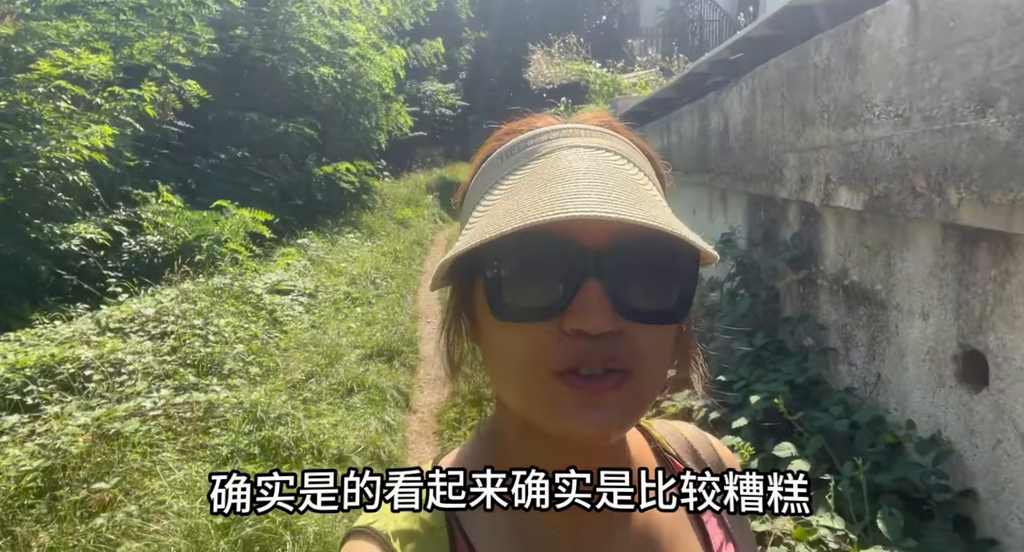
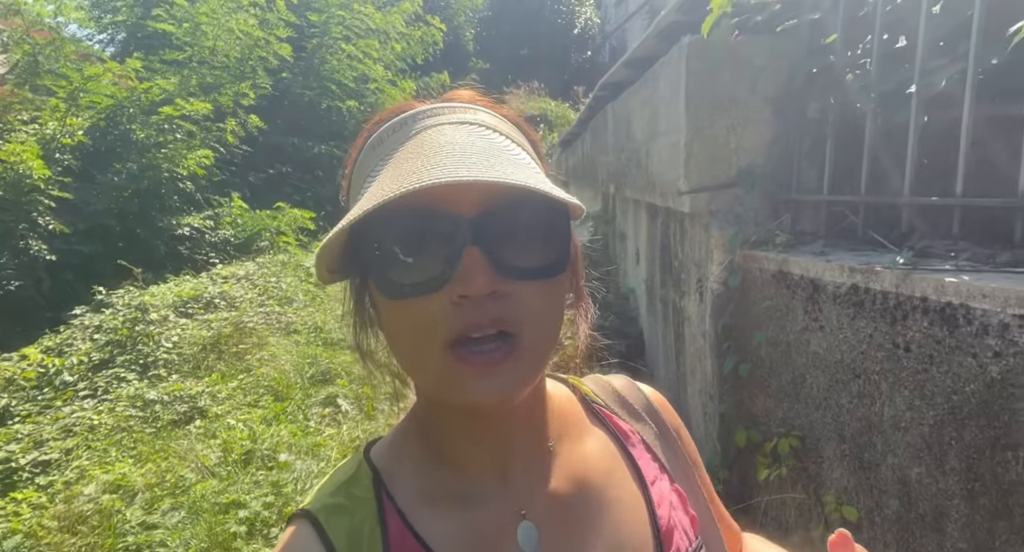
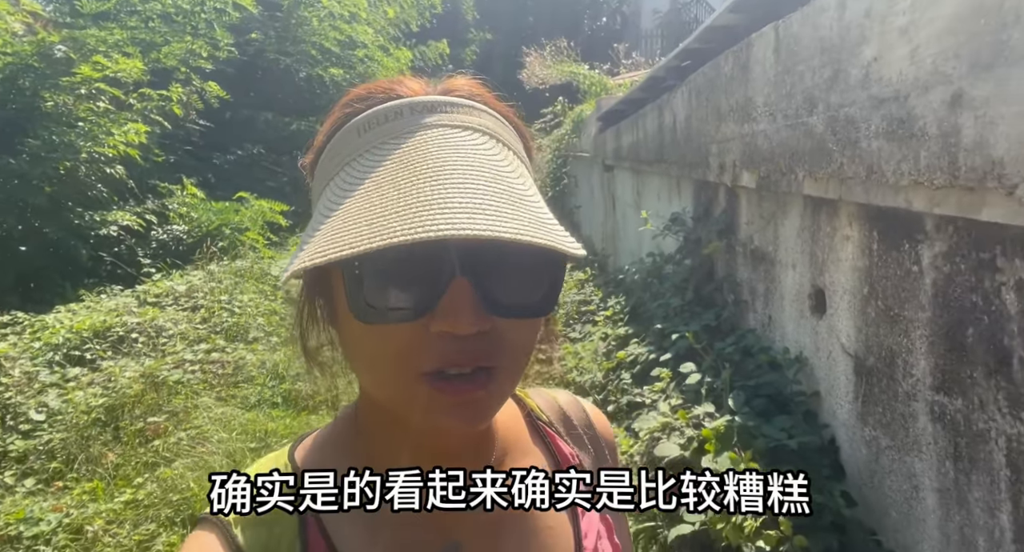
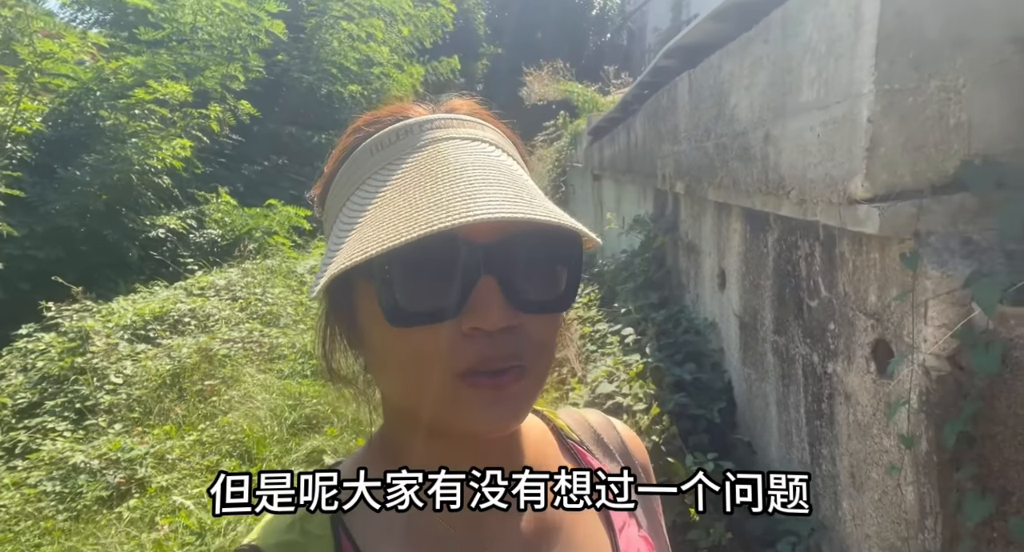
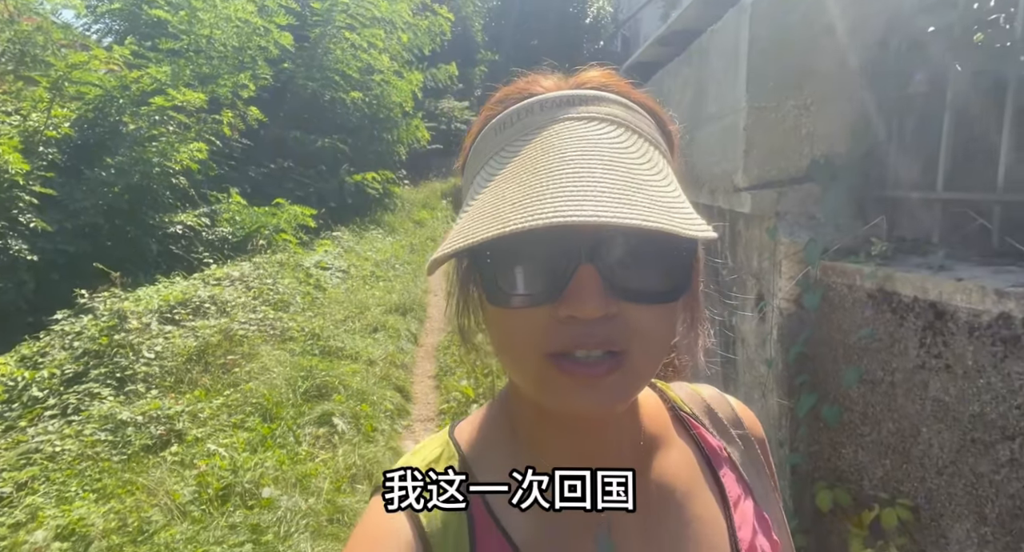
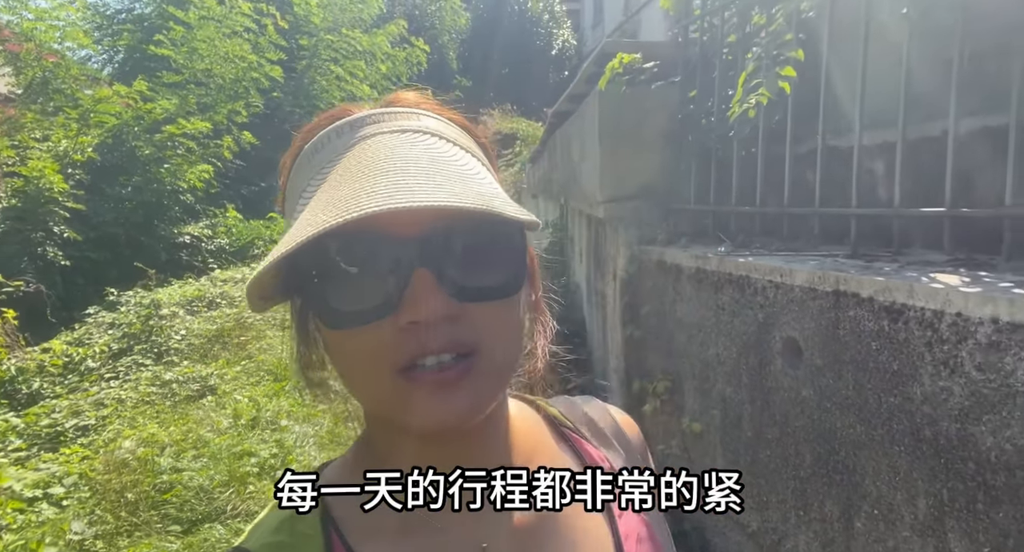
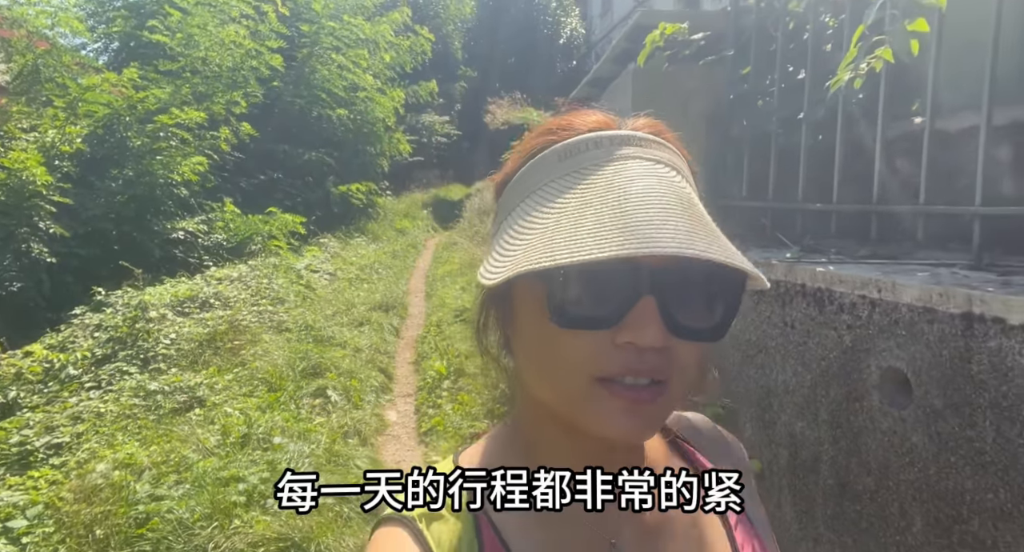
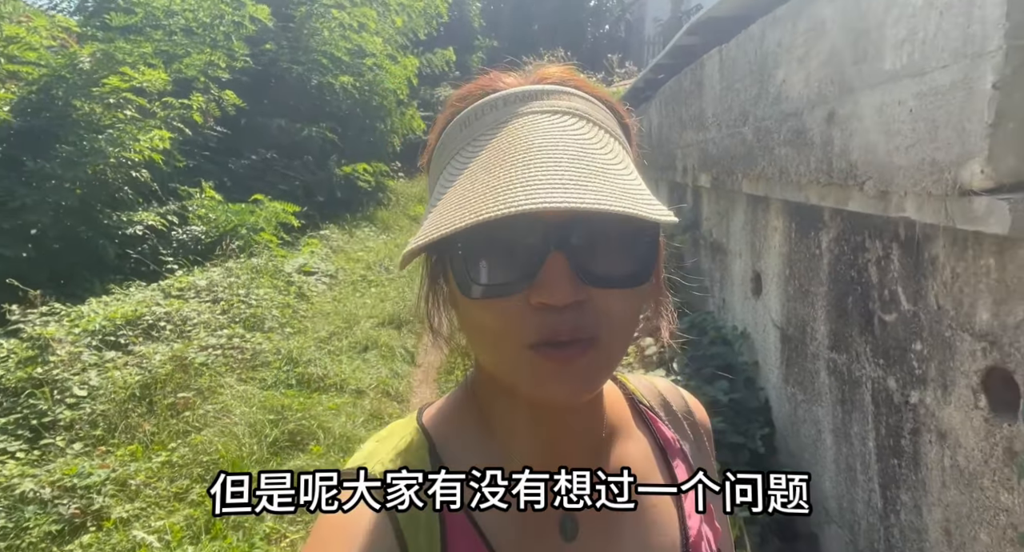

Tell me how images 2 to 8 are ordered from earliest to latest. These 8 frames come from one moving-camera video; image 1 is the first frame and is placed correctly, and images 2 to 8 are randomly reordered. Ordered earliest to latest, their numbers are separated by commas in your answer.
3, 8, 4, 5, 2, 7, 6
